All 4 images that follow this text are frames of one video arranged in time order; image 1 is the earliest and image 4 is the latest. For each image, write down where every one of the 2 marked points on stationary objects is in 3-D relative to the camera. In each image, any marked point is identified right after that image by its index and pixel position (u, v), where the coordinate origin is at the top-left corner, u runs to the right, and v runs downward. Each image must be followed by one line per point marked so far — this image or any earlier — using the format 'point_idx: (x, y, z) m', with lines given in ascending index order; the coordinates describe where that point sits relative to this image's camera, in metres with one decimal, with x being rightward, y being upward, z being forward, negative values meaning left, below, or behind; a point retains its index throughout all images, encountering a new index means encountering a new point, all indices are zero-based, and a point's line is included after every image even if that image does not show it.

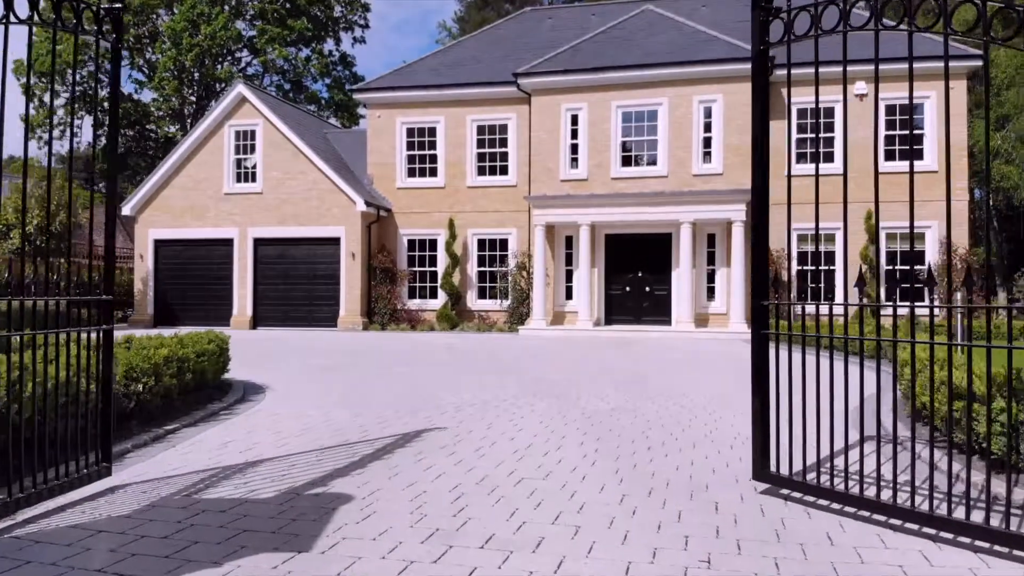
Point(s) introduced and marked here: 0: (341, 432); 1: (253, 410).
0: (-1.4, -1.2, +5.9) m
1: (-2.4, -1.1, +6.8) m
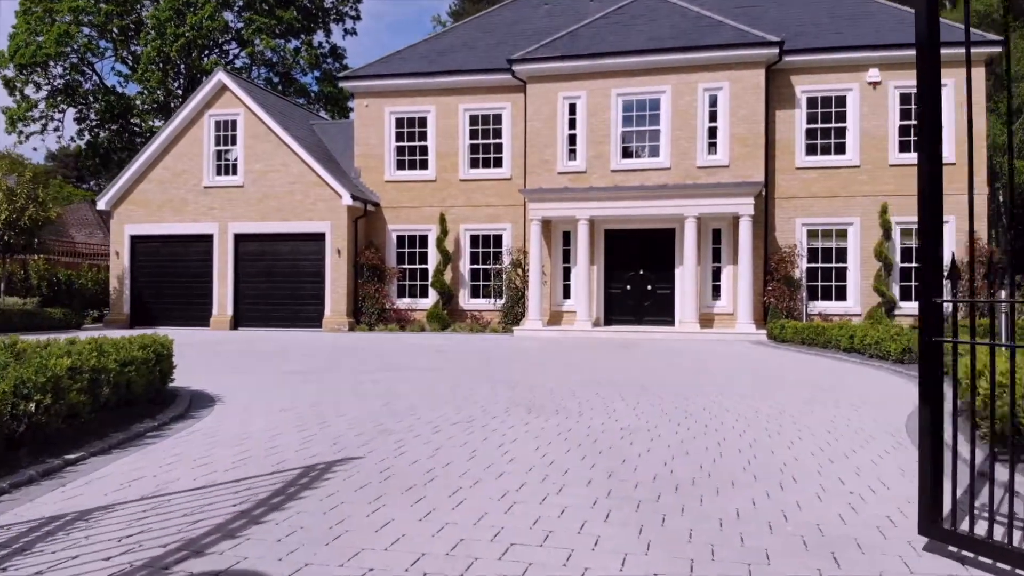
0: (-1.5, -1.1, +4.8) m
1: (-2.5, -1.1, +5.6) m
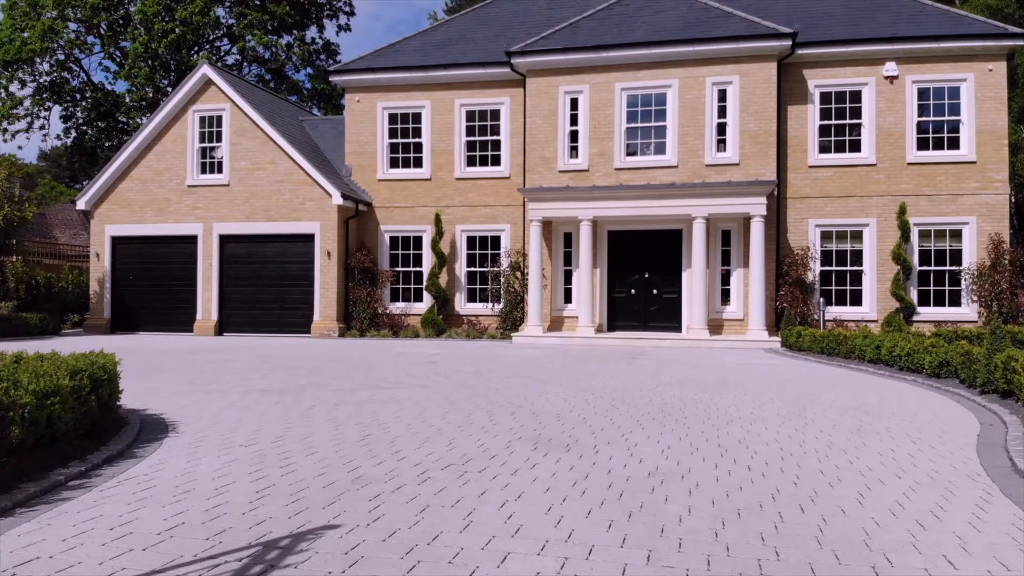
0: (-1.5, -1.2, +3.8) m
1: (-2.5, -1.2, +4.6) m
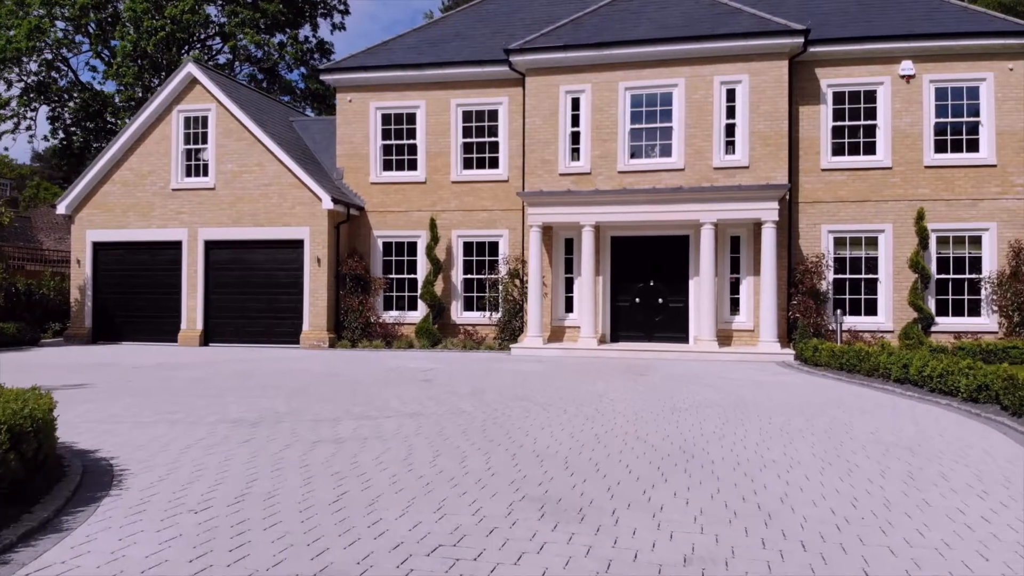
0: (-1.5, -1.4, +3.0) m
1: (-2.4, -1.4, +3.8) m
